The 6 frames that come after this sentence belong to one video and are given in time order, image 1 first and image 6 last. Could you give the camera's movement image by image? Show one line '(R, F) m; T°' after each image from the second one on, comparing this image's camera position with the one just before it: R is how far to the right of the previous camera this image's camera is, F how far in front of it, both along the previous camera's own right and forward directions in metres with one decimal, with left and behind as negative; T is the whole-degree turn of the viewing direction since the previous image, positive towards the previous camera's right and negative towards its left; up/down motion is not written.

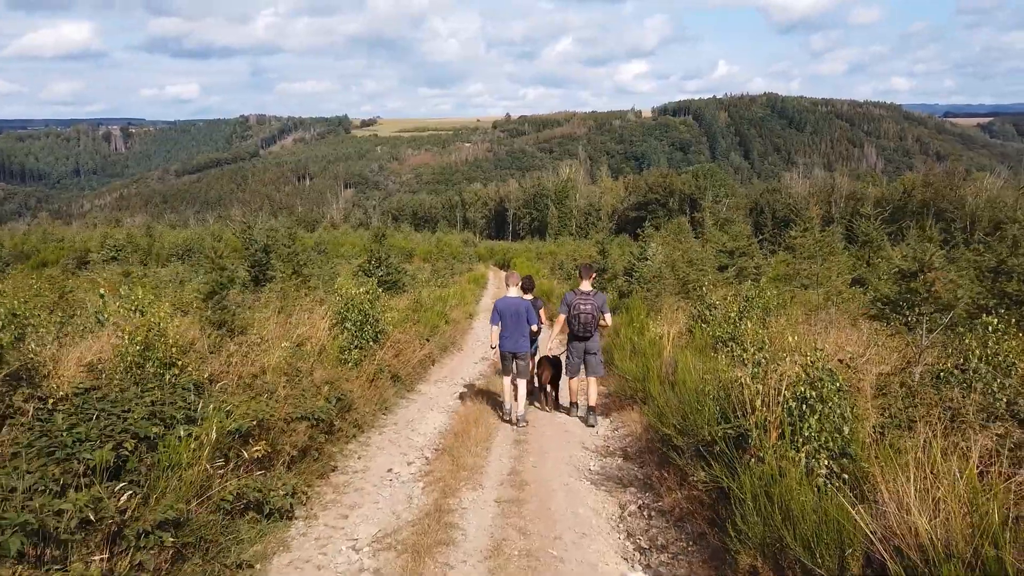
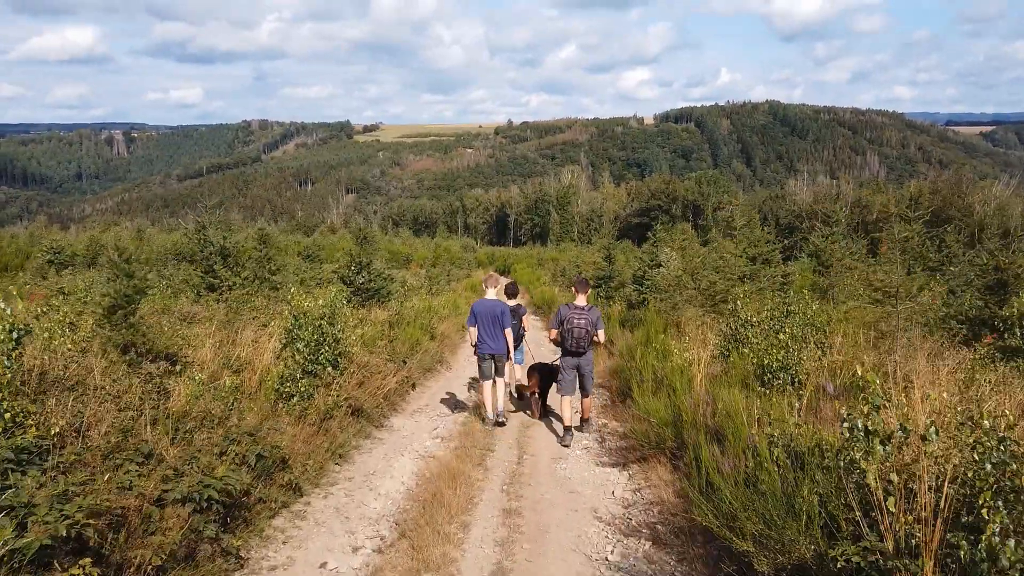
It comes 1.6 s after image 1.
(+0.1, +1.5) m; 0°
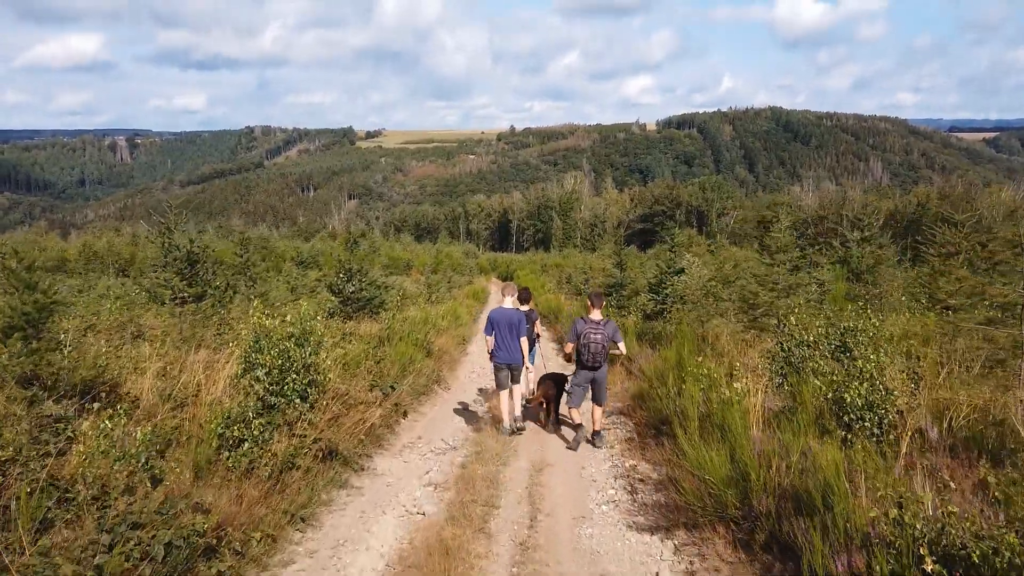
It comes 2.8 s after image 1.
(0.0, +1.2) m; 0°
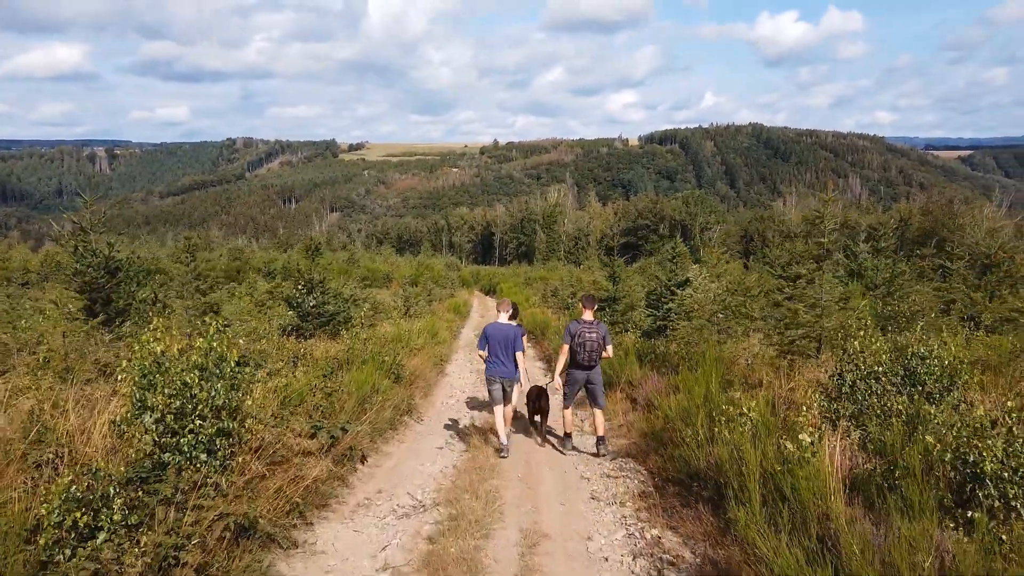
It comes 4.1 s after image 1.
(0.0, +1.4) m; +1°
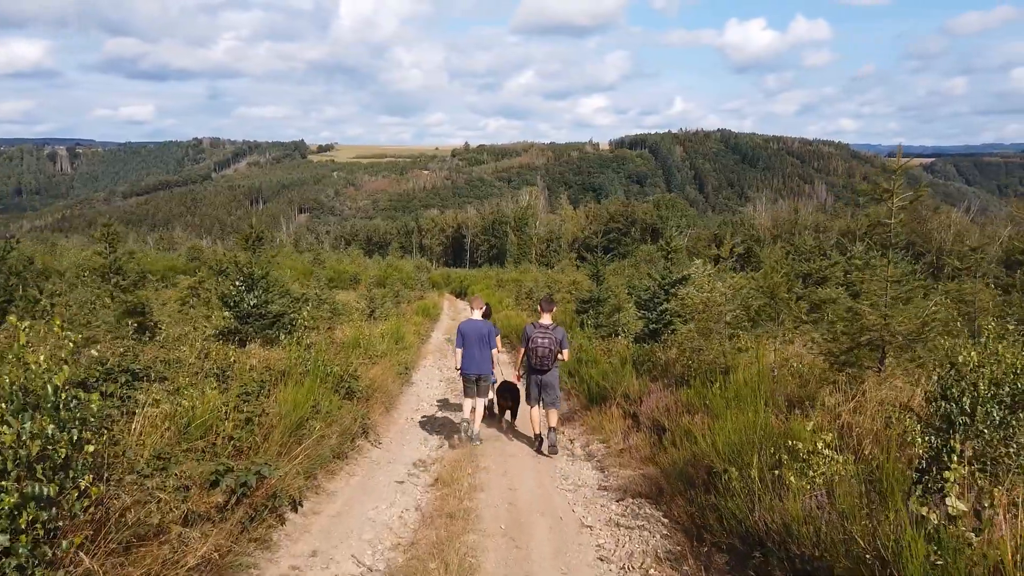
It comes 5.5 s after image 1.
(-0.1, +1.4) m; +2°
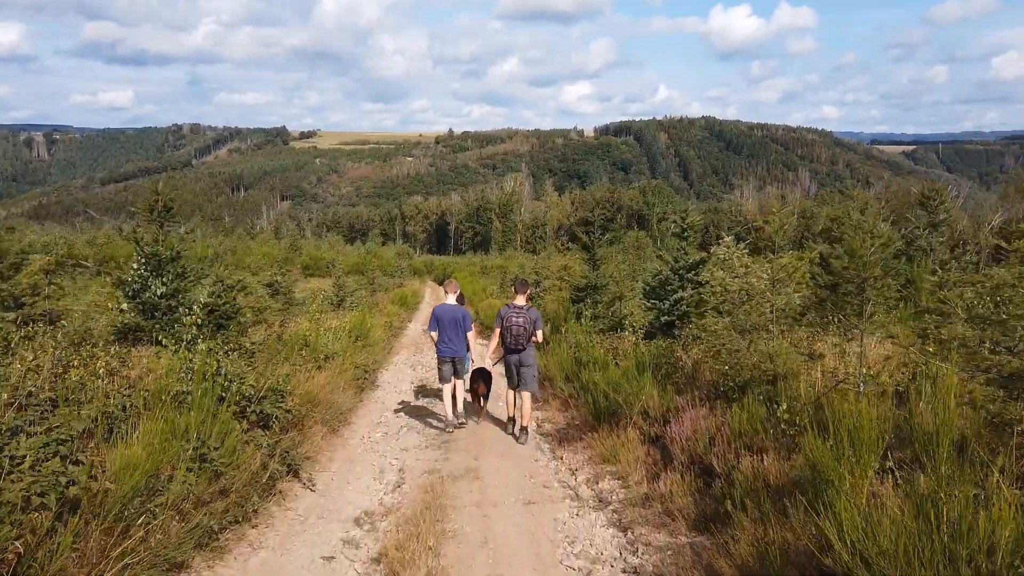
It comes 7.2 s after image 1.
(0.0, +1.8) m; +1°
